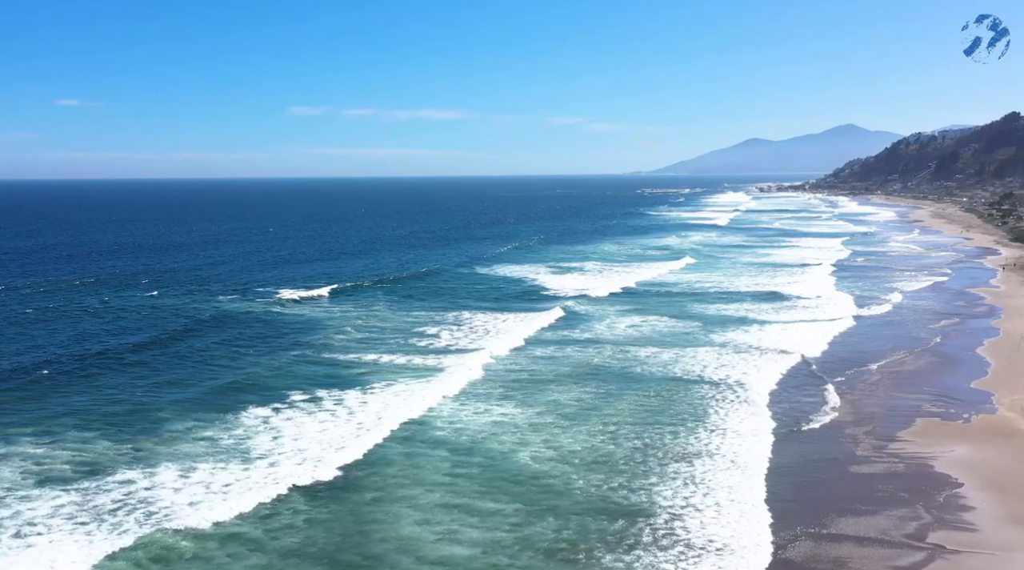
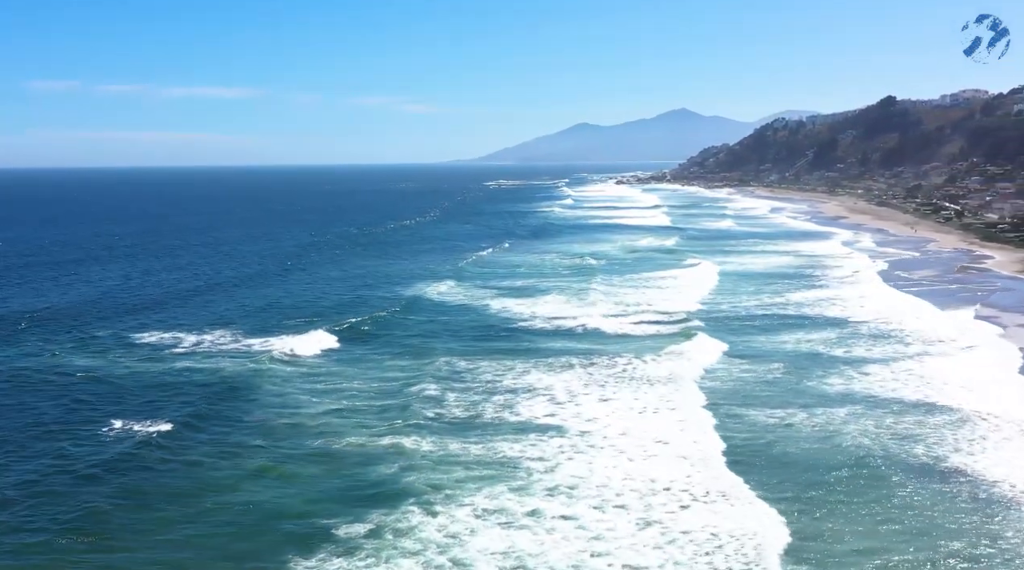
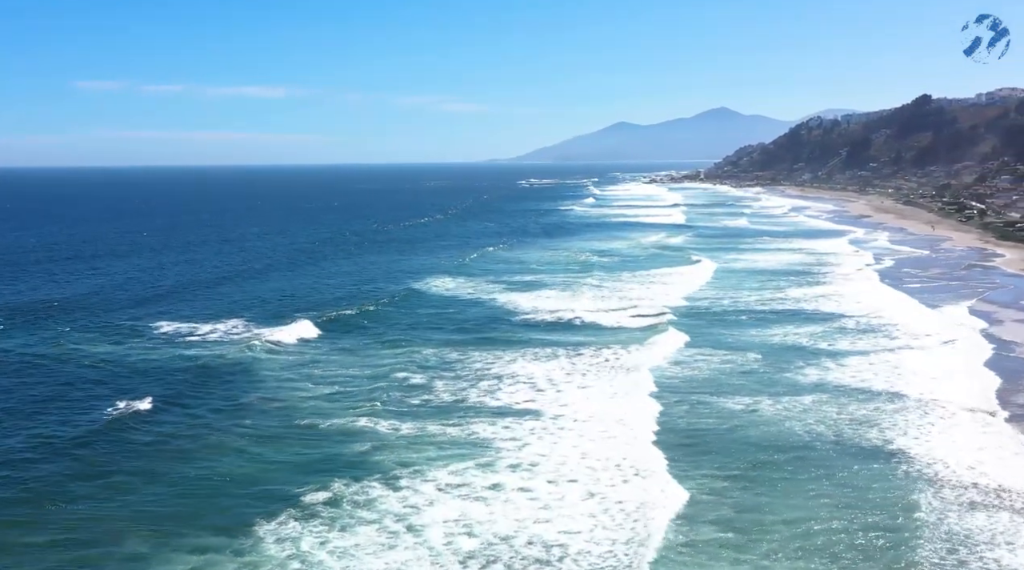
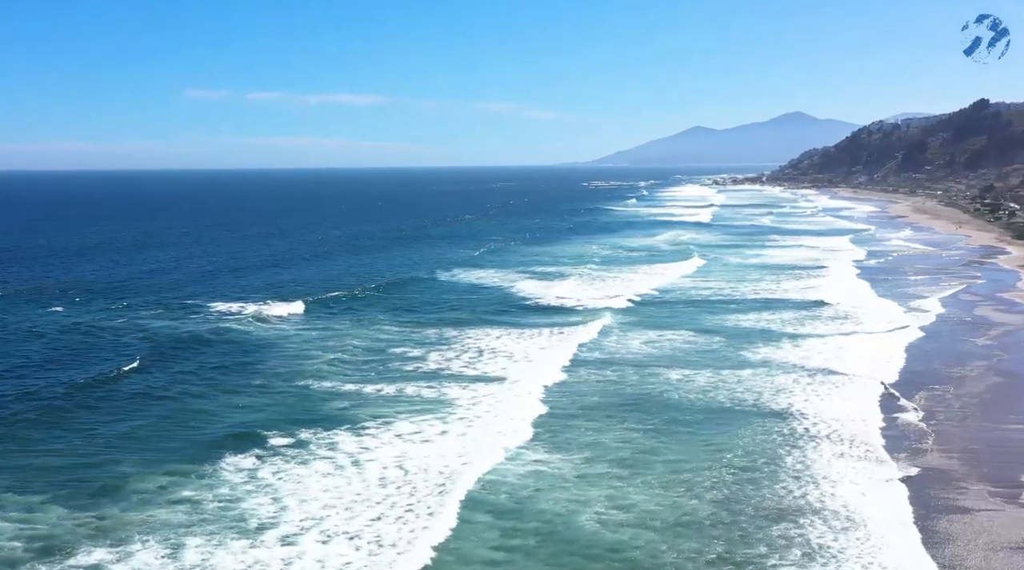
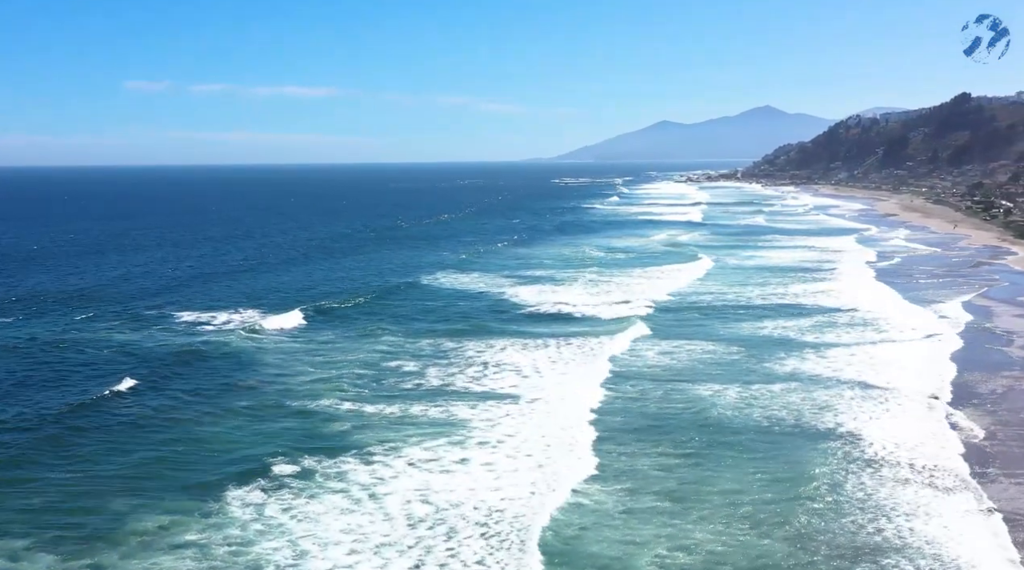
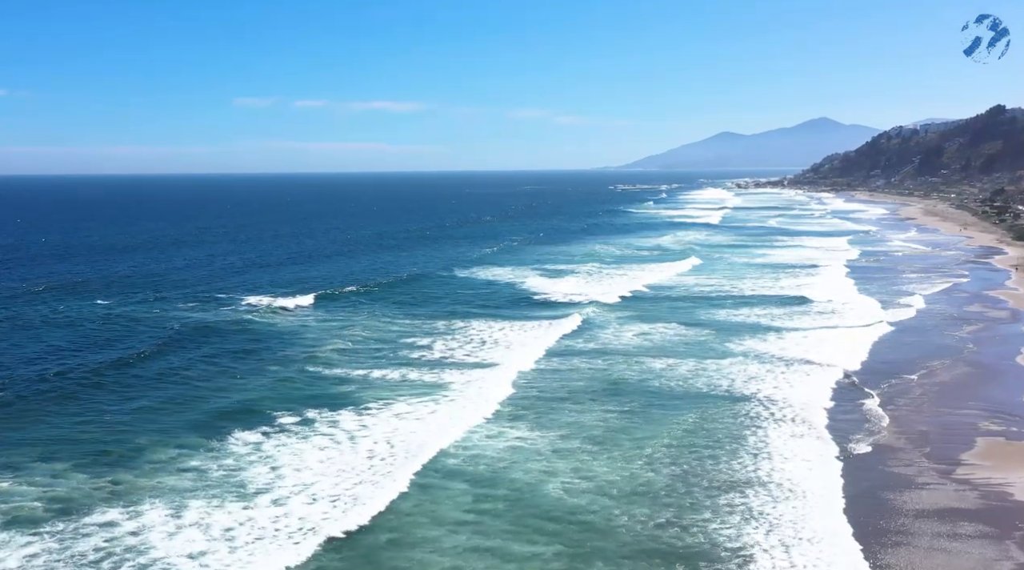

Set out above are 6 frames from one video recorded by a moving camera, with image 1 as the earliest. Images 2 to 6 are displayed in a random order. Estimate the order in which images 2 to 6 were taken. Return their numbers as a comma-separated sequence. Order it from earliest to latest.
6, 4, 5, 3, 2
